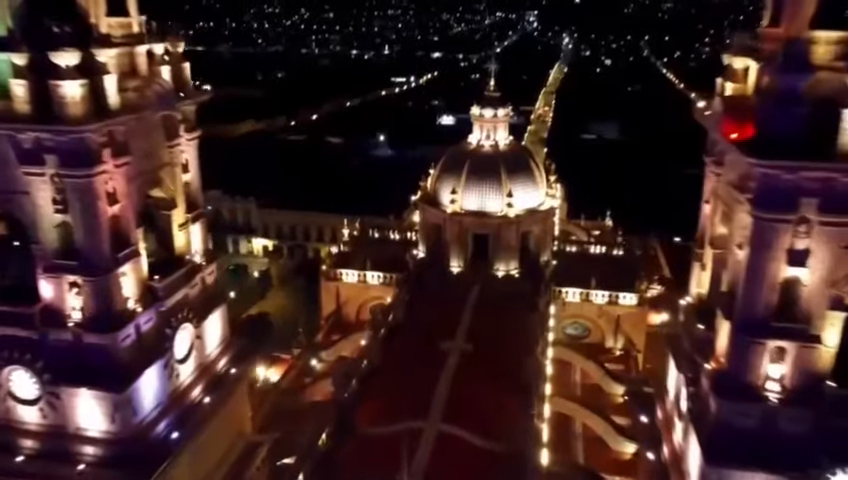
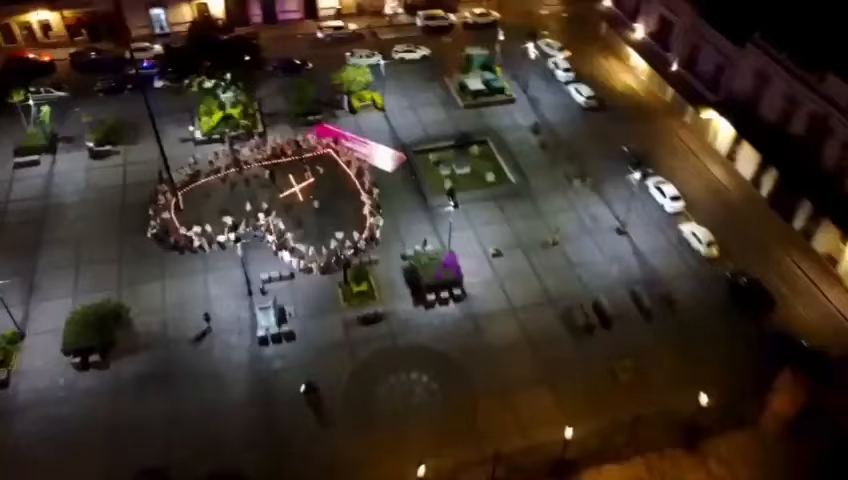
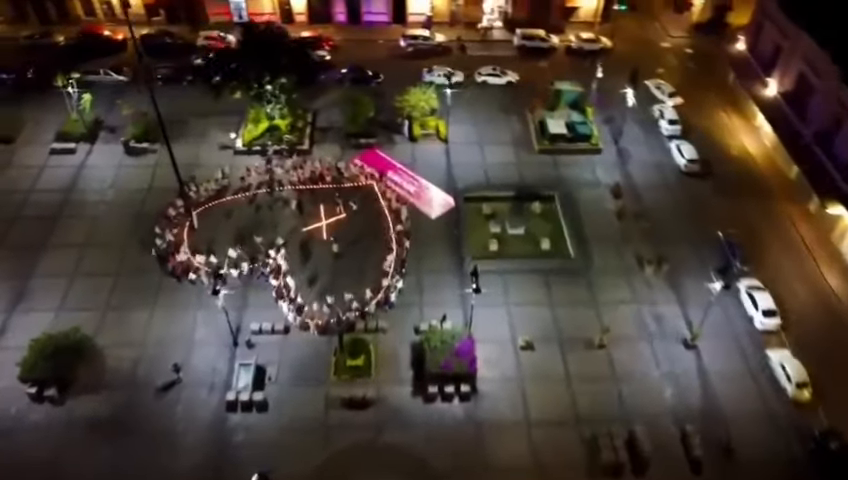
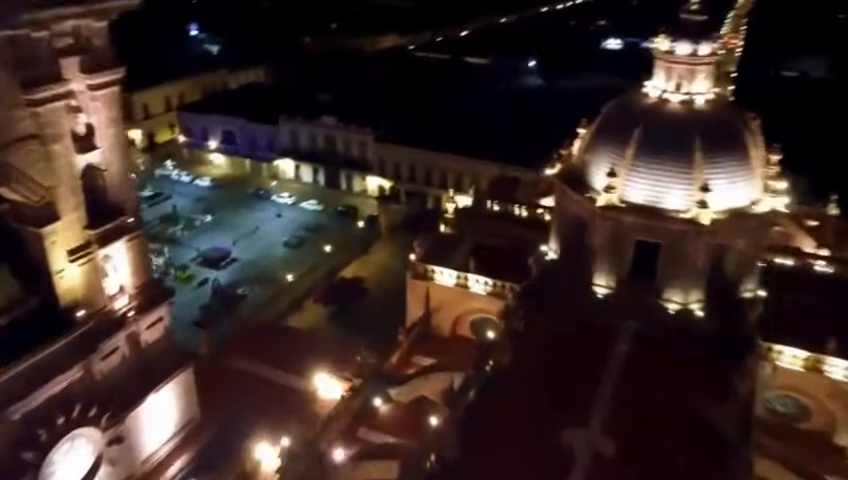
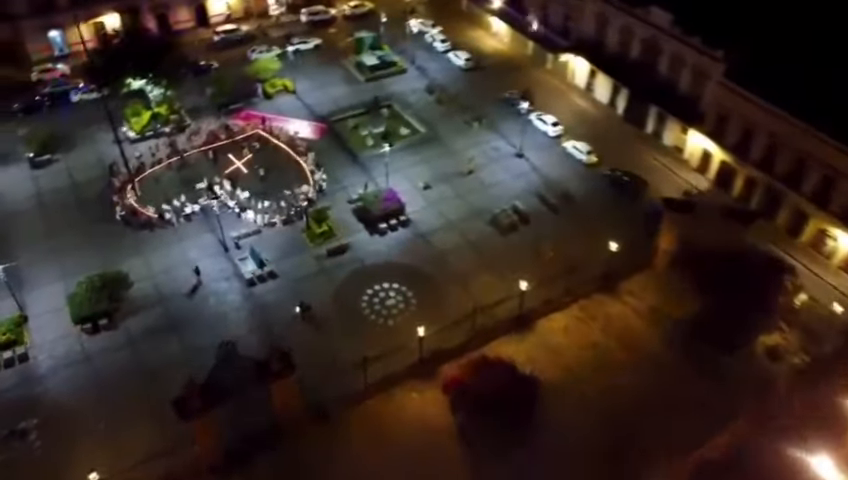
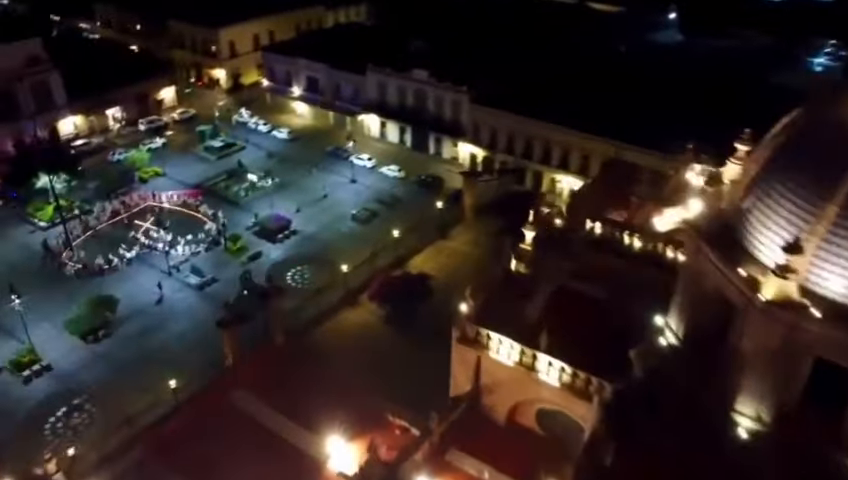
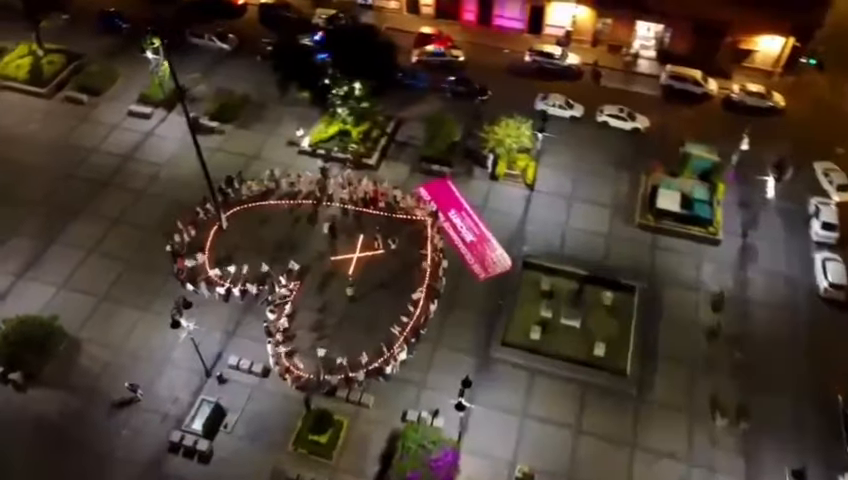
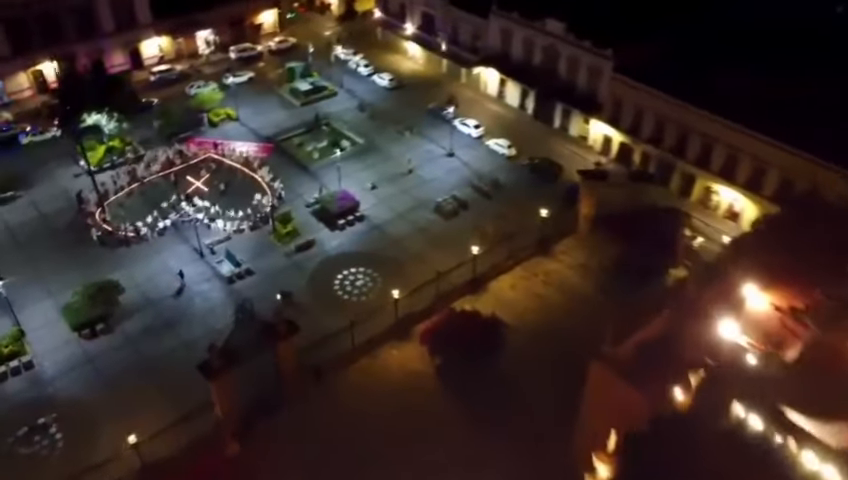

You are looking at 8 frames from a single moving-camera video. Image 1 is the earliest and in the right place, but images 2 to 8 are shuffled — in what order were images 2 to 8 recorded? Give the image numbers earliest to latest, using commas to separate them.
4, 6, 8, 5, 2, 3, 7
